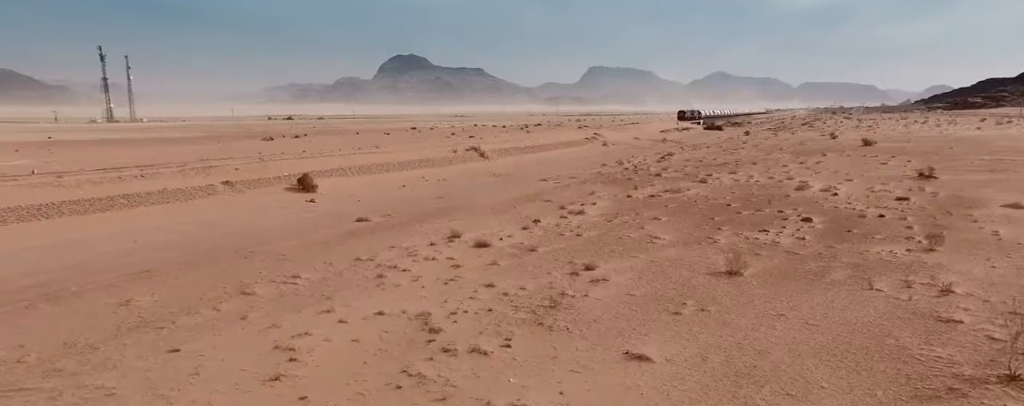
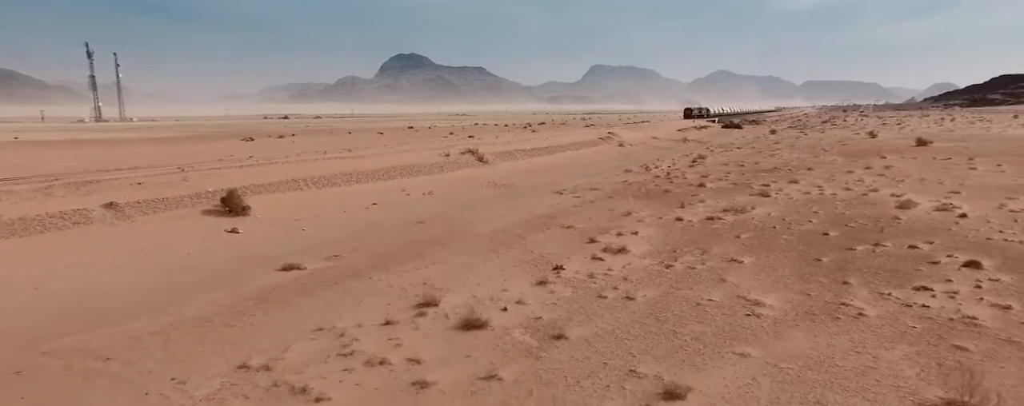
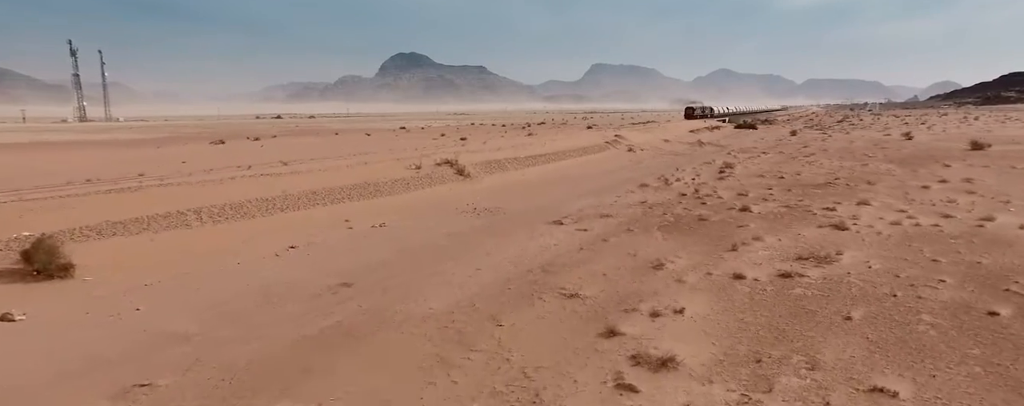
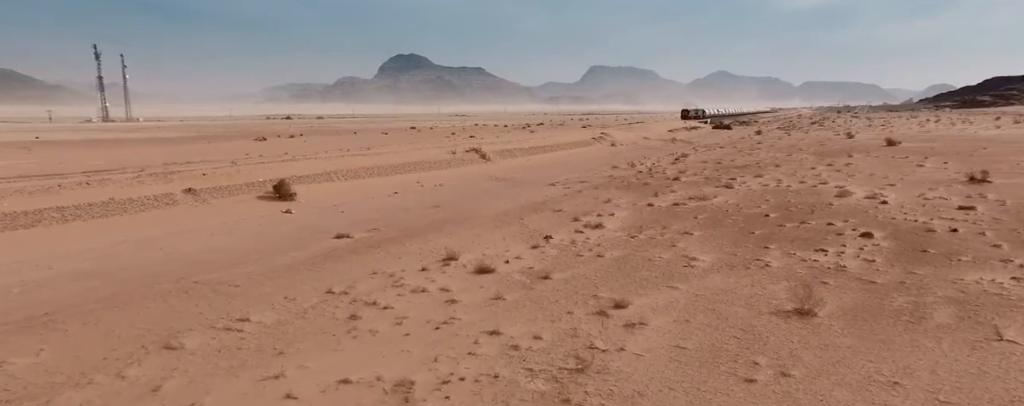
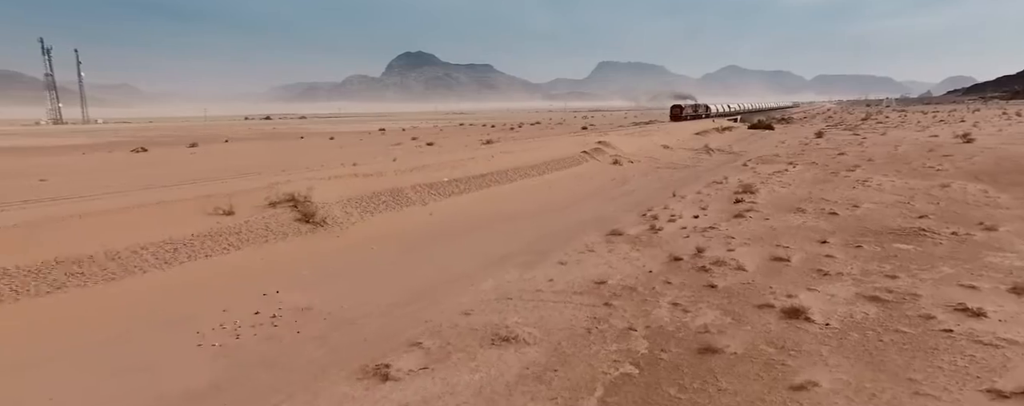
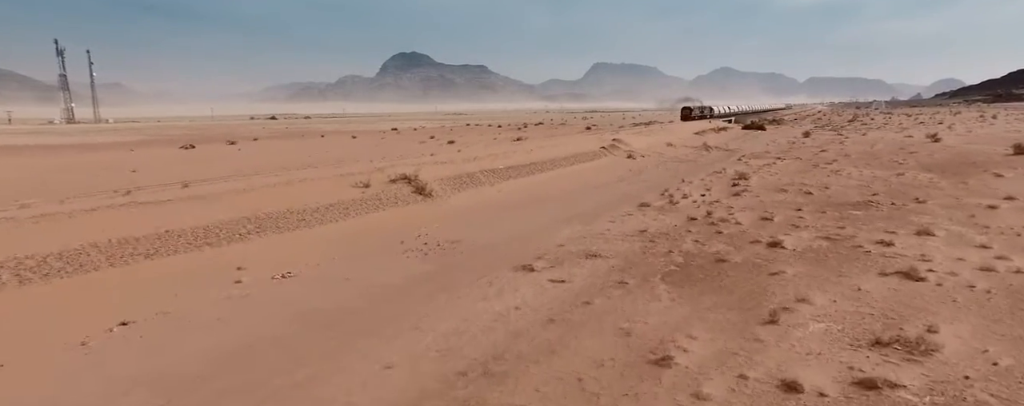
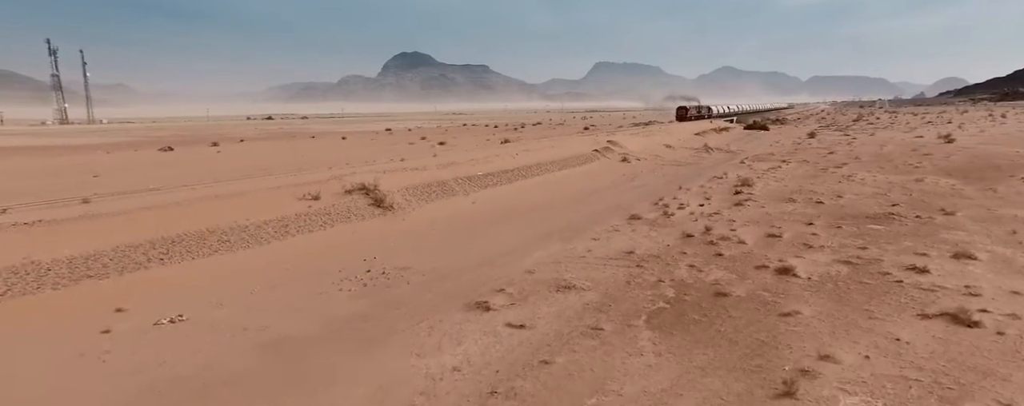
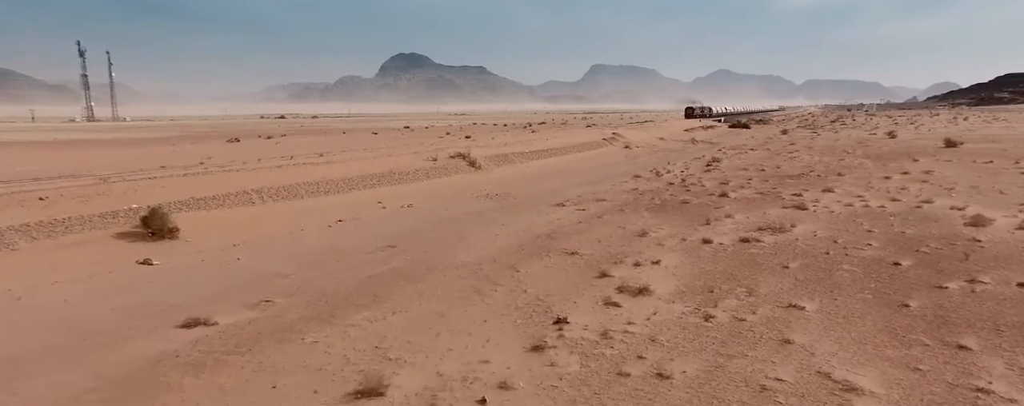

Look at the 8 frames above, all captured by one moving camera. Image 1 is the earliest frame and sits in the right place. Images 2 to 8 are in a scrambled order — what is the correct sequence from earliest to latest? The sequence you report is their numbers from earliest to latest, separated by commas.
4, 2, 8, 3, 6, 7, 5
